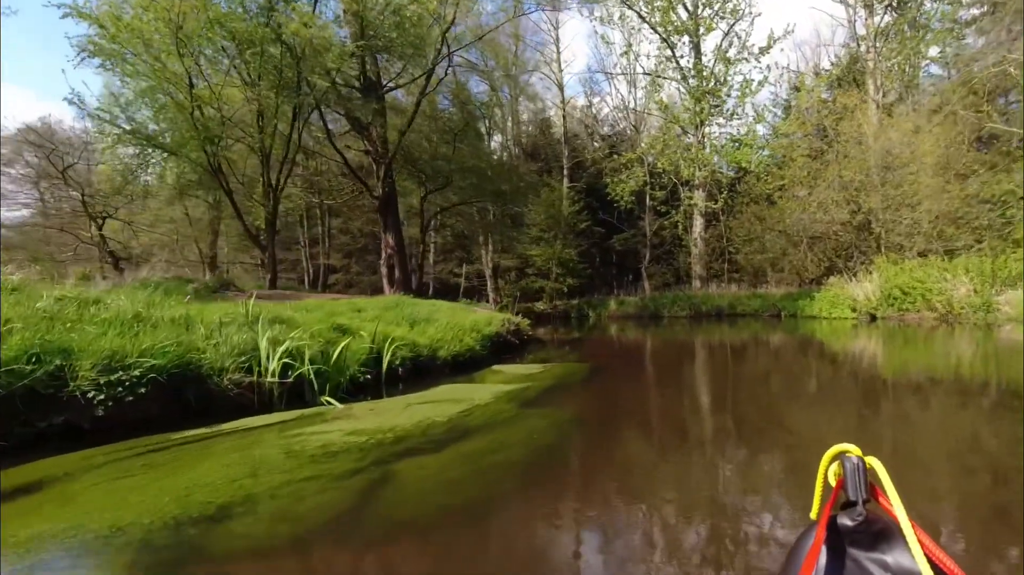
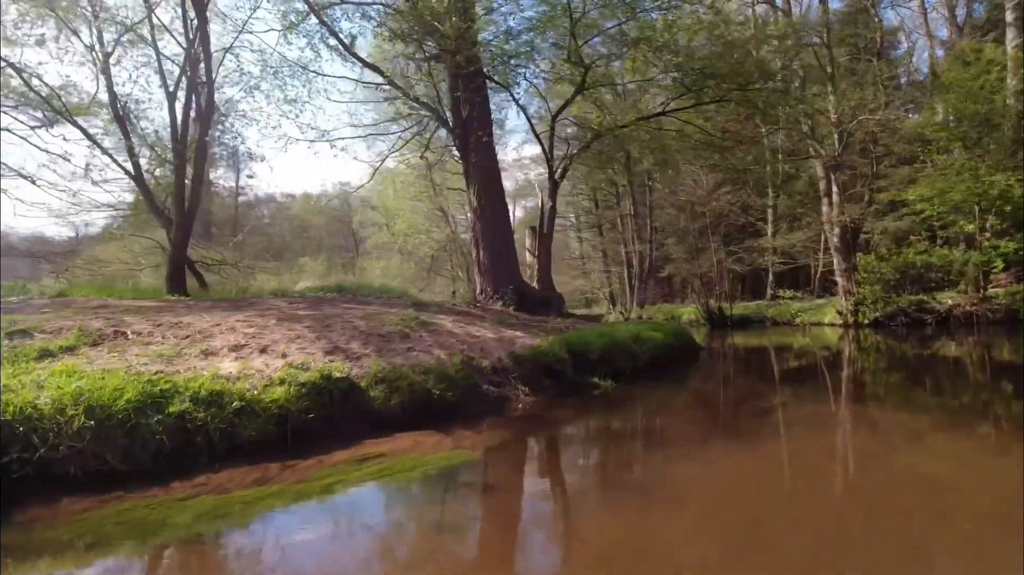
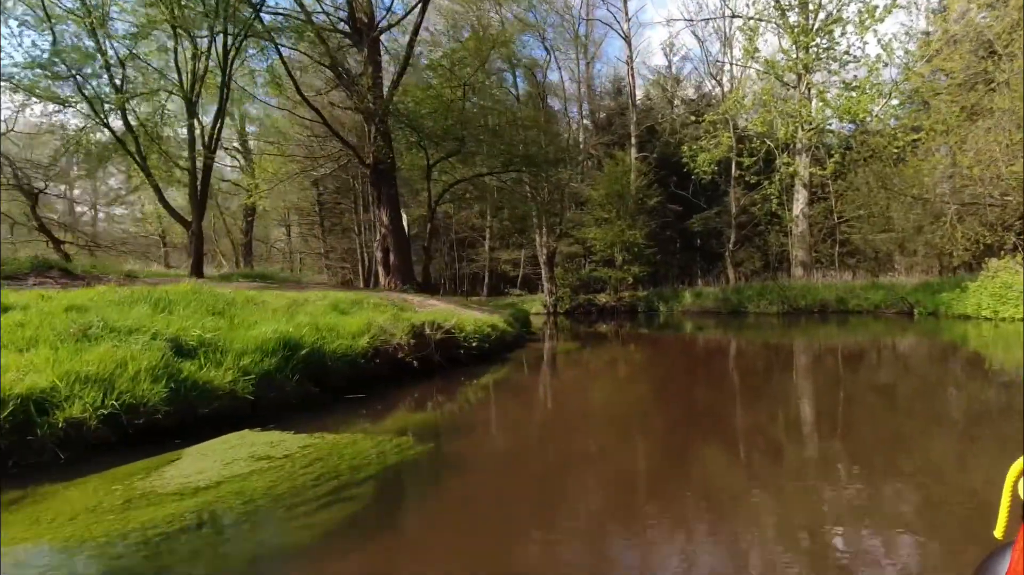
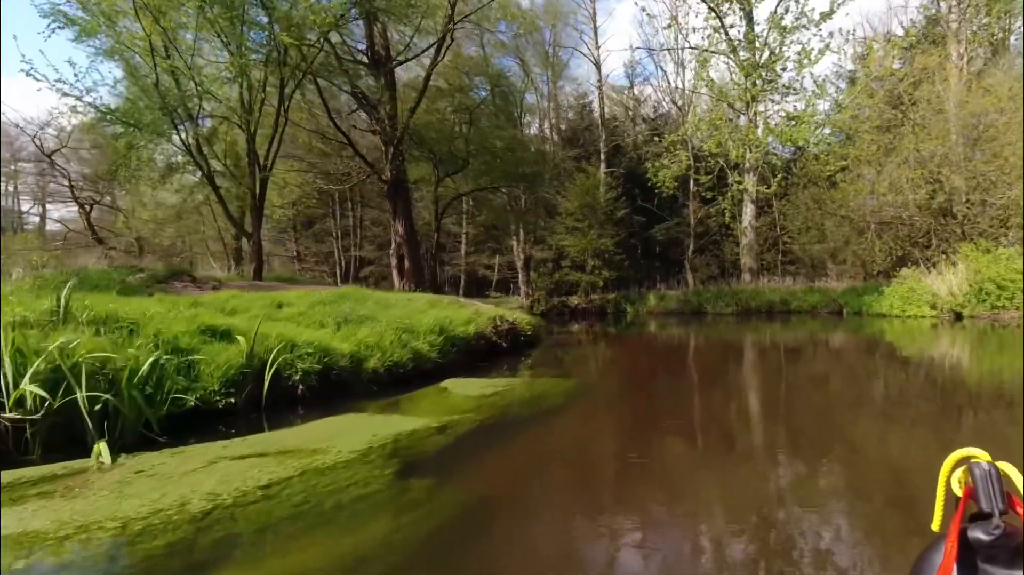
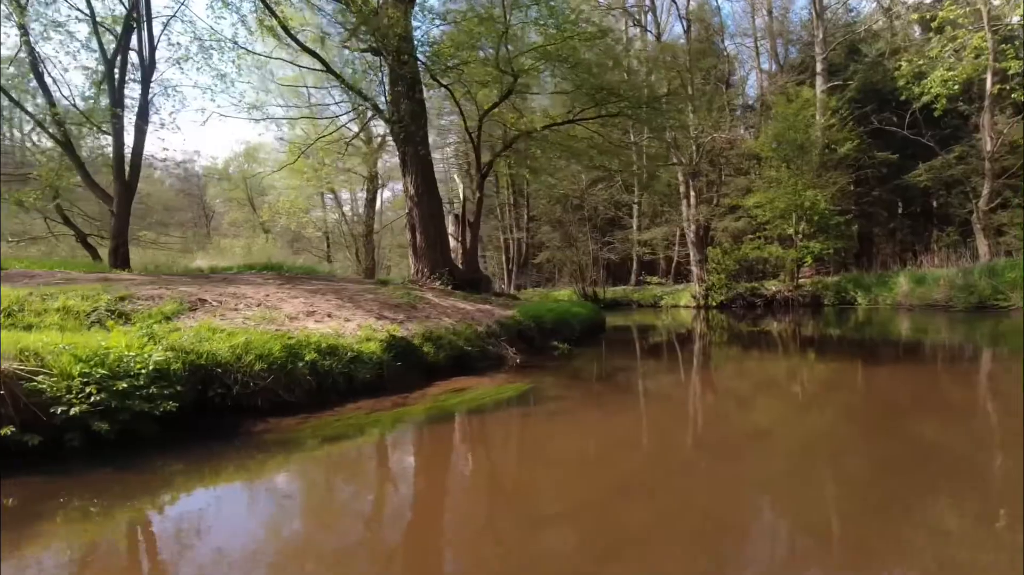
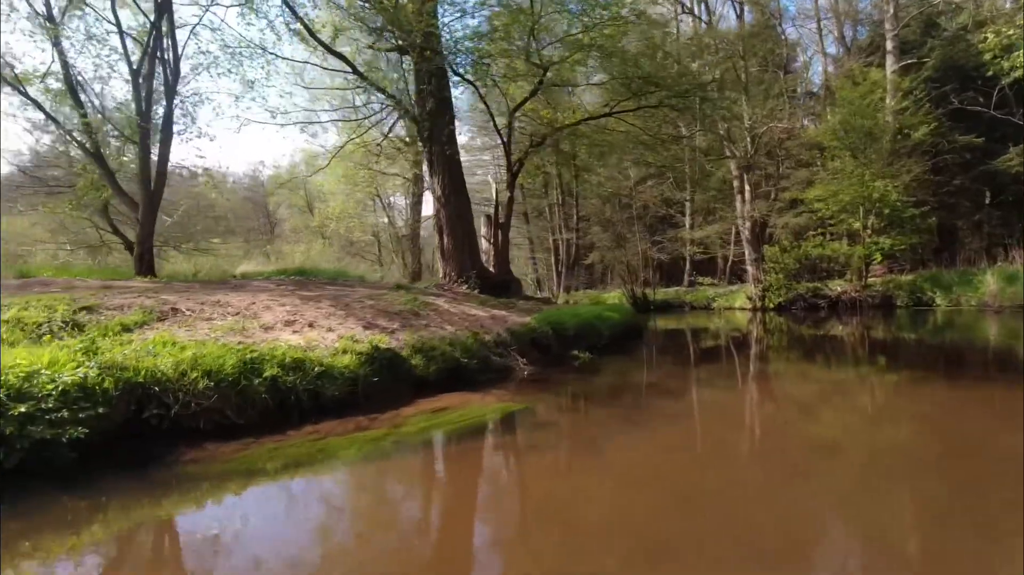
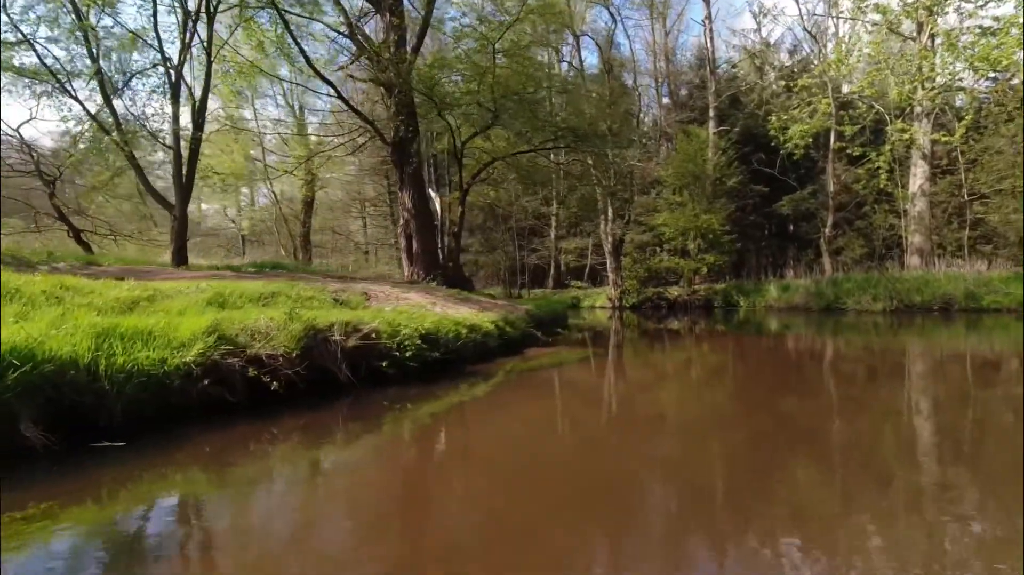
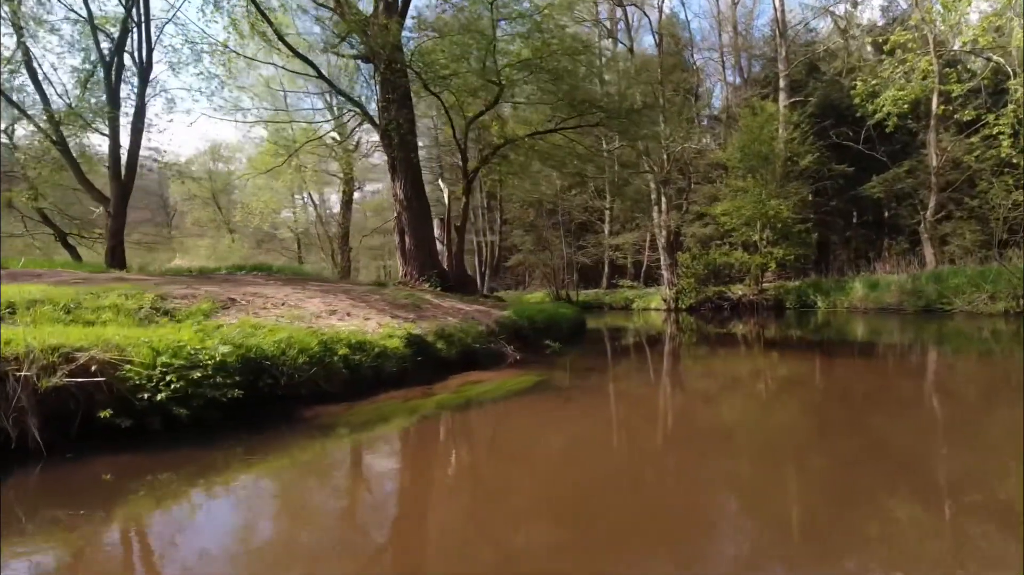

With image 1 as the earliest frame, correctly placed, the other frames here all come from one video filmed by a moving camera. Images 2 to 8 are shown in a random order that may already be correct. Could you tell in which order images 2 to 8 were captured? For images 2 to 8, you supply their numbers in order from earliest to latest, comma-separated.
4, 3, 7, 8, 5, 6, 2
